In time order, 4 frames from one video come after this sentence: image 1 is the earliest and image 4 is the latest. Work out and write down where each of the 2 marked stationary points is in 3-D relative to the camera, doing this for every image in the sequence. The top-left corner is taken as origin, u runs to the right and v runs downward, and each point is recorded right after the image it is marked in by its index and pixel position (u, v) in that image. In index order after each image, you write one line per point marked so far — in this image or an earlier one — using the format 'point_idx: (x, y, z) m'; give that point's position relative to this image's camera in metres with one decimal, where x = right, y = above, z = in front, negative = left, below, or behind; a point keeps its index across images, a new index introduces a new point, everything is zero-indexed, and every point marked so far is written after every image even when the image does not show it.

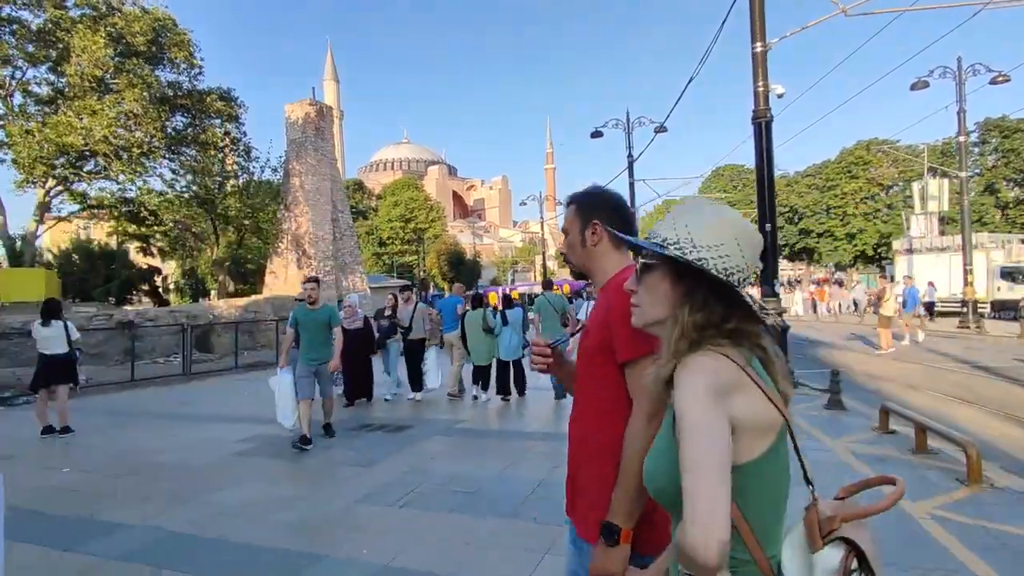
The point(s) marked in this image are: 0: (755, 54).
0: (+4.2, +4.0, +9.8) m
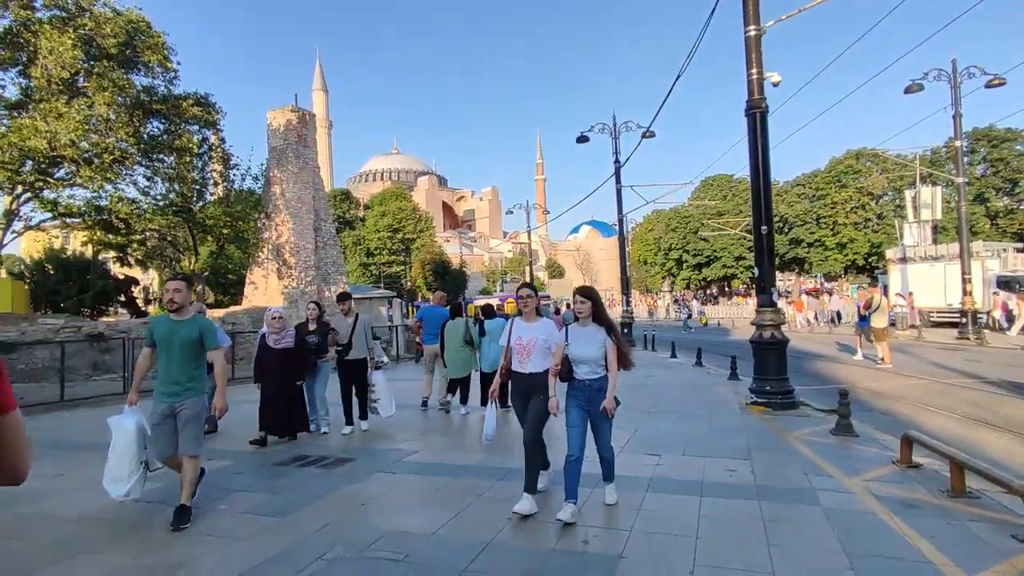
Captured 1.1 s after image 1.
0: (+3.7, +3.9, +8.9) m
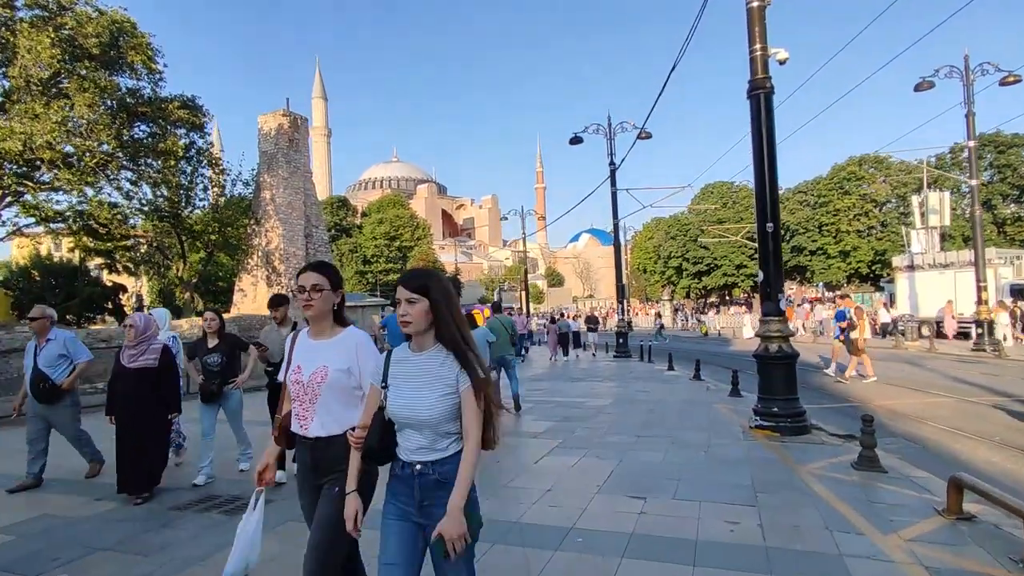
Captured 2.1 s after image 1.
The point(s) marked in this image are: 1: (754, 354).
0: (+3.3, +3.8, +7.9) m
1: (+3.2, -0.9, +7.5) m
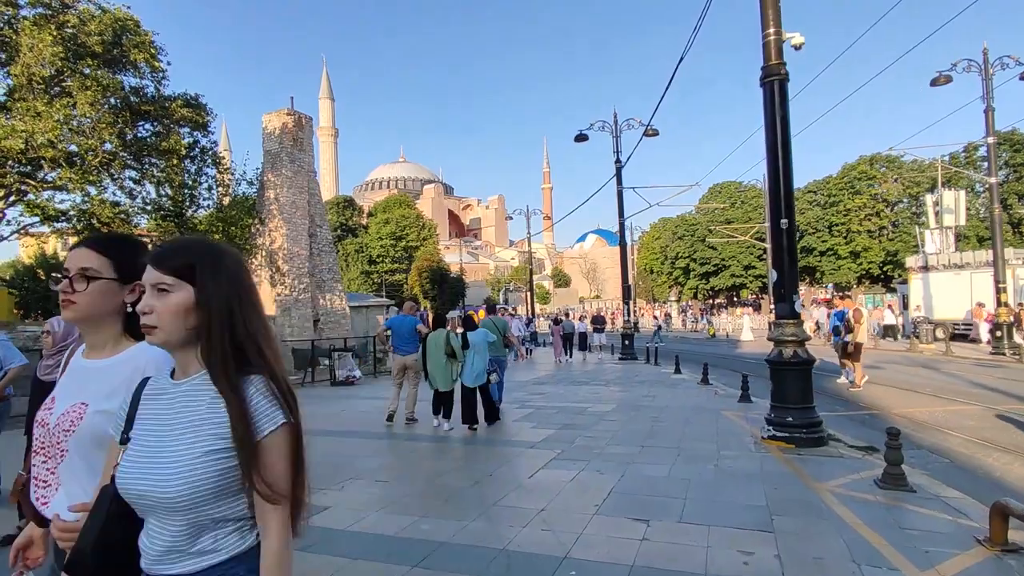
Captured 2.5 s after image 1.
0: (+3.3, +3.8, +7.4) m
1: (+3.2, -0.9, +7.0) m
